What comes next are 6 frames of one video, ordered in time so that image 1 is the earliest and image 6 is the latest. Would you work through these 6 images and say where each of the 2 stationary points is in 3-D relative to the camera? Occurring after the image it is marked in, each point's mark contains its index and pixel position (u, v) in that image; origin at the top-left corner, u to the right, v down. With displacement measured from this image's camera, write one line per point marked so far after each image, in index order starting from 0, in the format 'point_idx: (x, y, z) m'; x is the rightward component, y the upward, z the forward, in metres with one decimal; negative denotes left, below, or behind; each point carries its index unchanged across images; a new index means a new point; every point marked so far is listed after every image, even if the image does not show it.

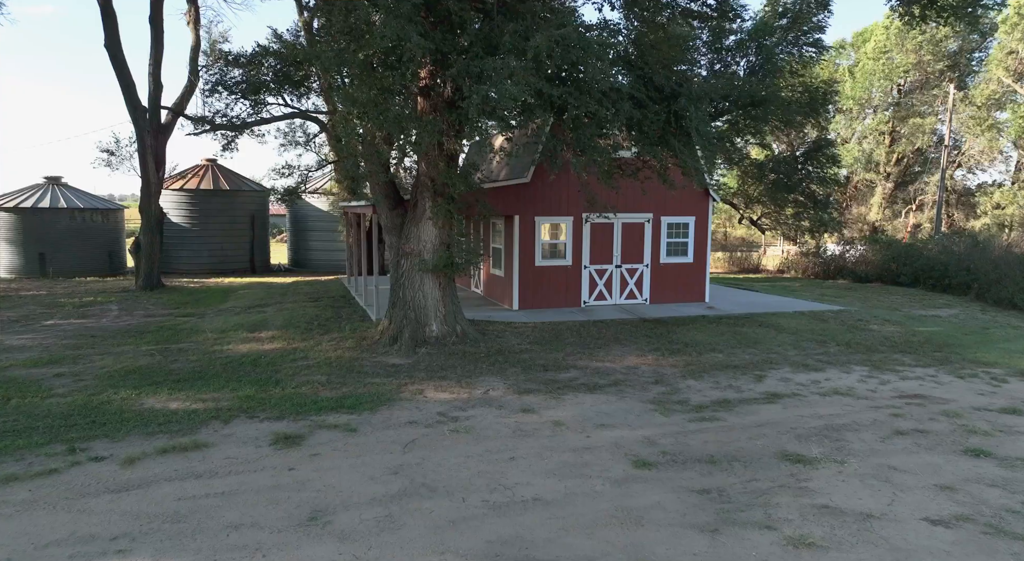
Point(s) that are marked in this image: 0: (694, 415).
0: (+1.9, -1.4, +6.4) m
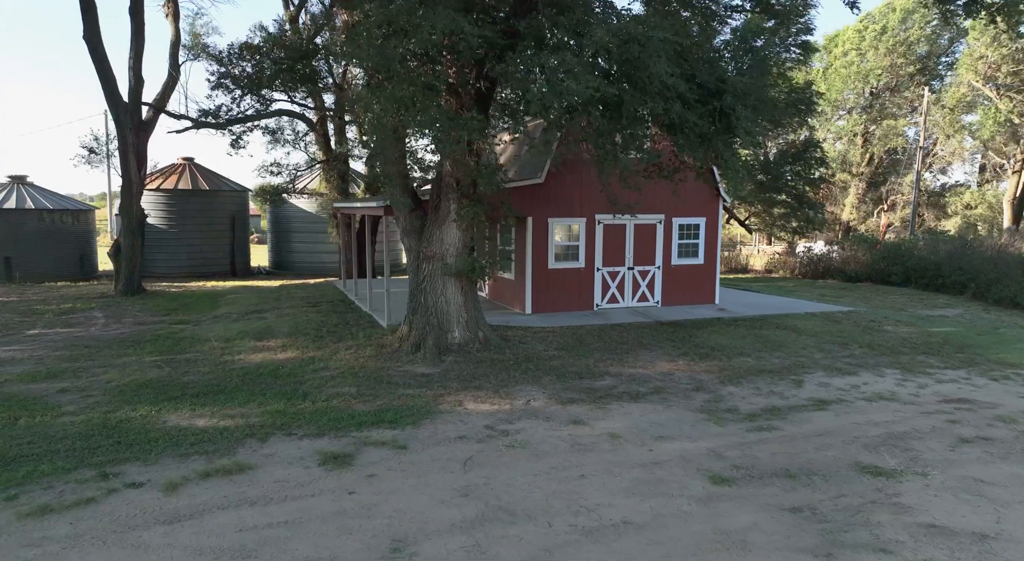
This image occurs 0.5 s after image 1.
0: (+2.4, -1.4, +6.2) m
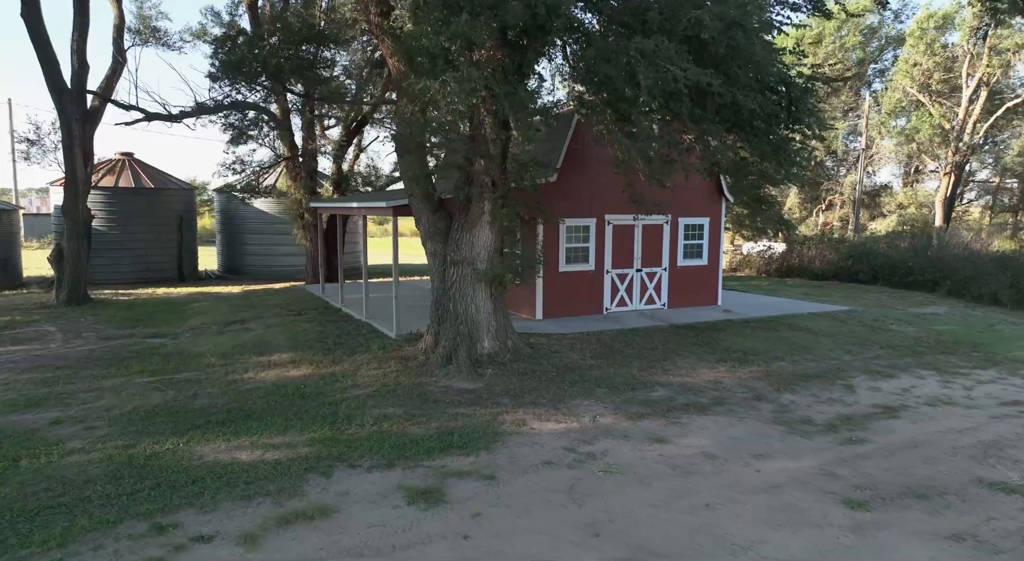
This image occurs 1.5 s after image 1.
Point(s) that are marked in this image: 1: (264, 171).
0: (+3.1, -1.5, +6.0) m
1: (-7.8, +3.4, +19.6) m
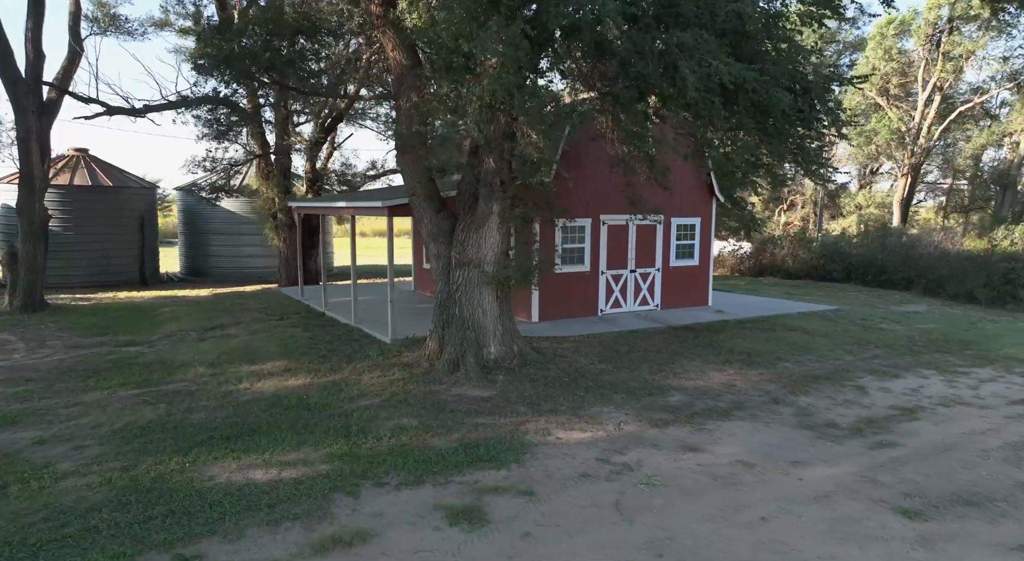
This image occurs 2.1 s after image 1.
0: (+3.4, -1.5, +5.9) m
1: (-8.3, +3.4, +18.9) m
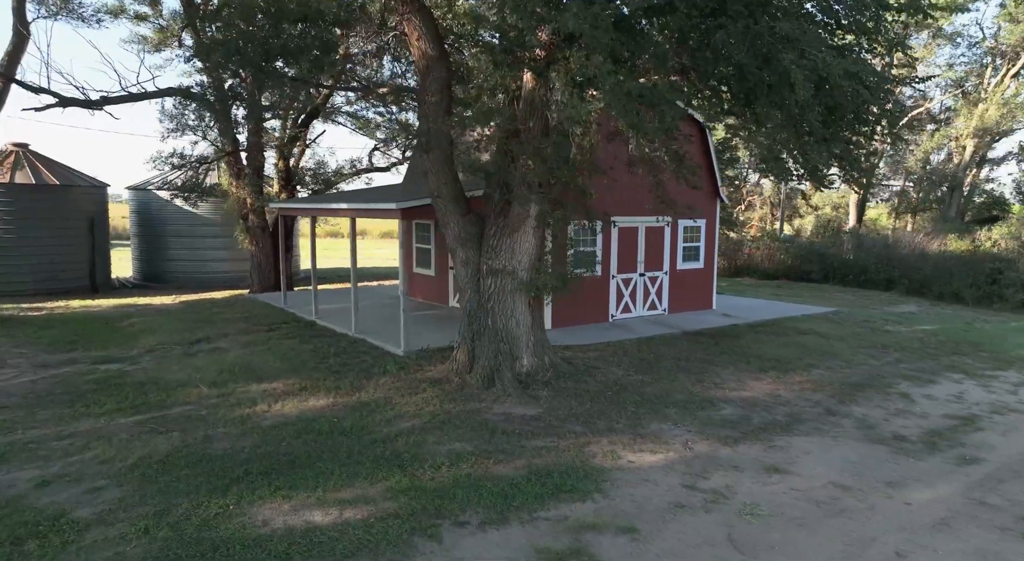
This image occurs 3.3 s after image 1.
0: (+4.0, -1.6, +5.8) m
1: (-8.8, +3.2, +17.8) m
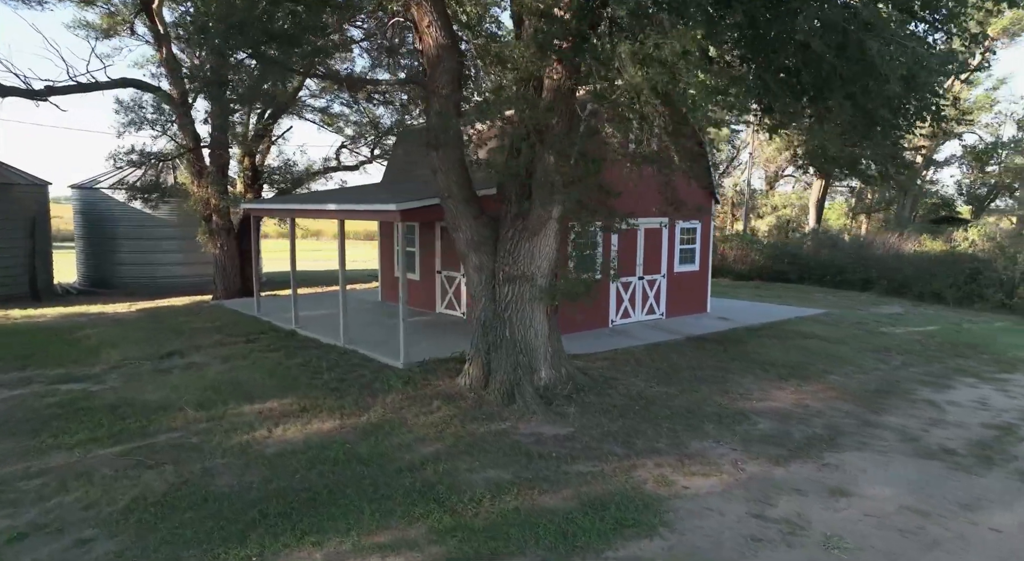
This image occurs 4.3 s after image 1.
0: (+4.3, -1.7, +5.5) m
1: (-9.3, +3.1, +16.6) m
